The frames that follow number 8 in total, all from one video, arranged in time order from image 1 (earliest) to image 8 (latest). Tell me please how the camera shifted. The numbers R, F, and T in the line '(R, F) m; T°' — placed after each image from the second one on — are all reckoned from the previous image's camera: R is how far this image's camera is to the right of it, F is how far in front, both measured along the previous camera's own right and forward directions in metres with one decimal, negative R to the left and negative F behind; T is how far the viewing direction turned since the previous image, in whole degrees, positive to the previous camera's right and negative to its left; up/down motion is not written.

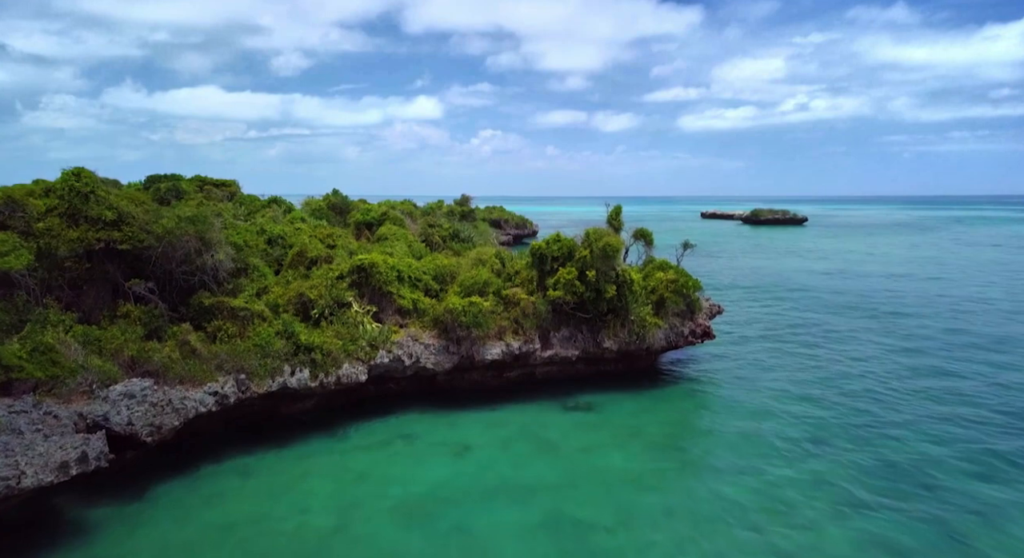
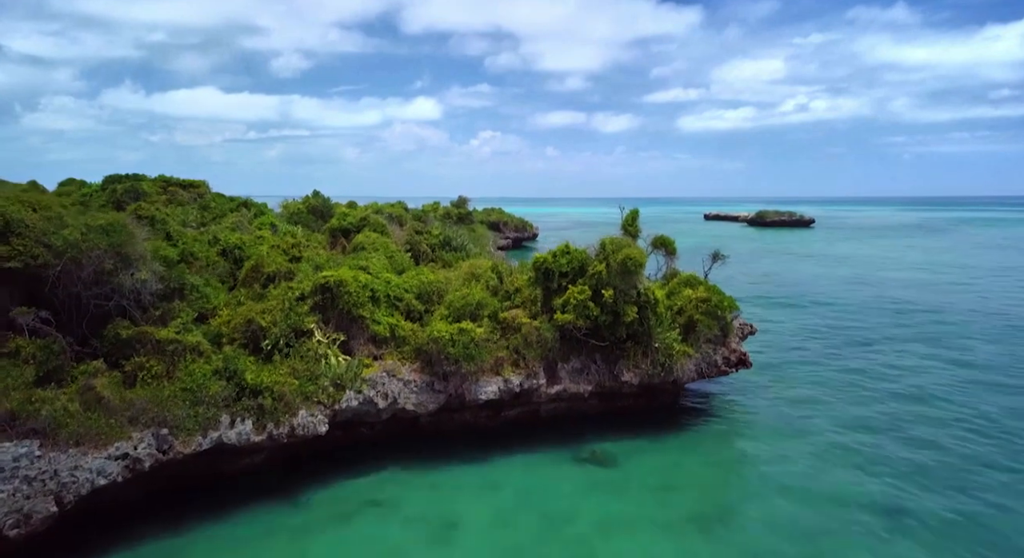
(0.0, +4.6) m; 0°
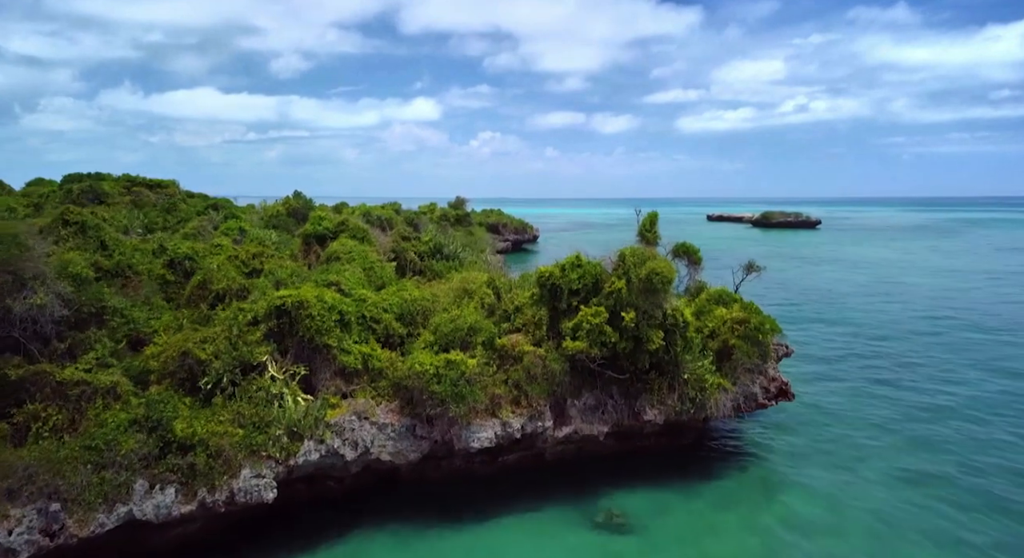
(0.0, +3.8) m; 0°
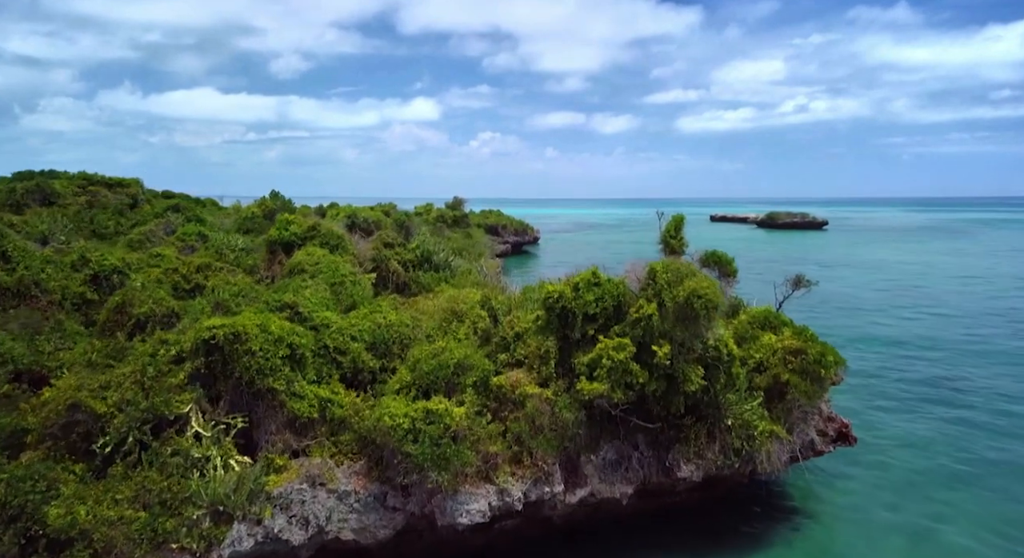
(0.0, +3.8) m; 0°
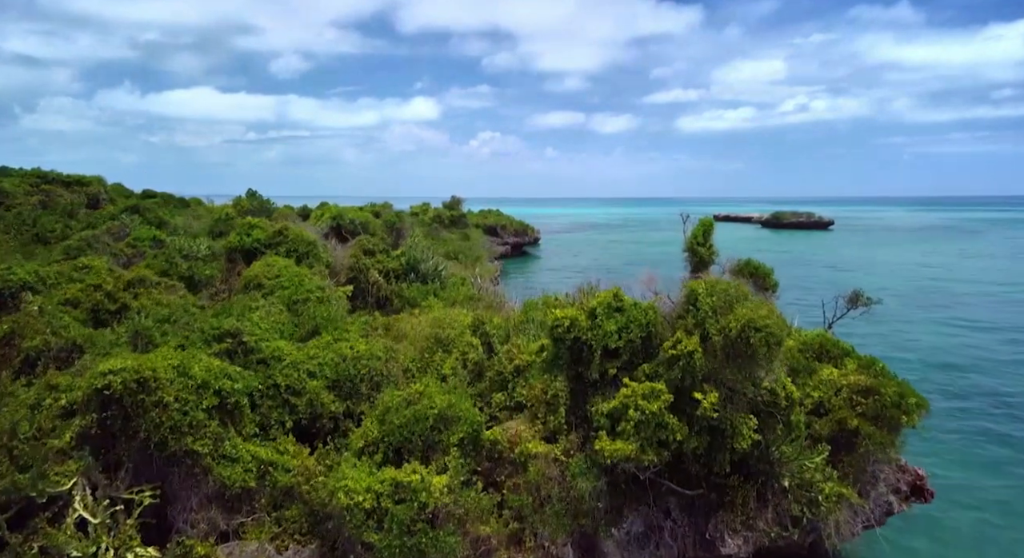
(0.0, +3.2) m; 0°
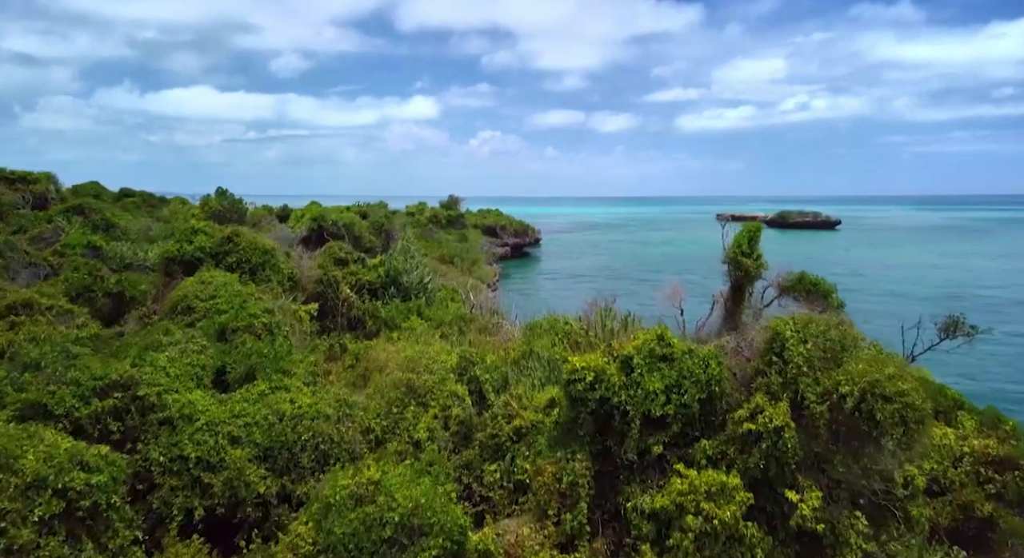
(0.0, +3.4) m; 0°
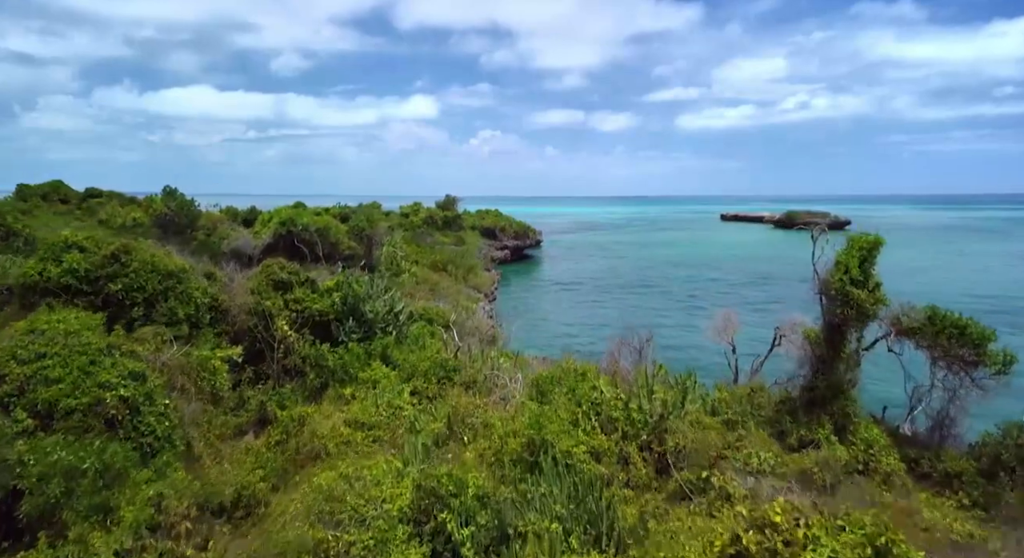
(0.0, +4.6) m; 0°
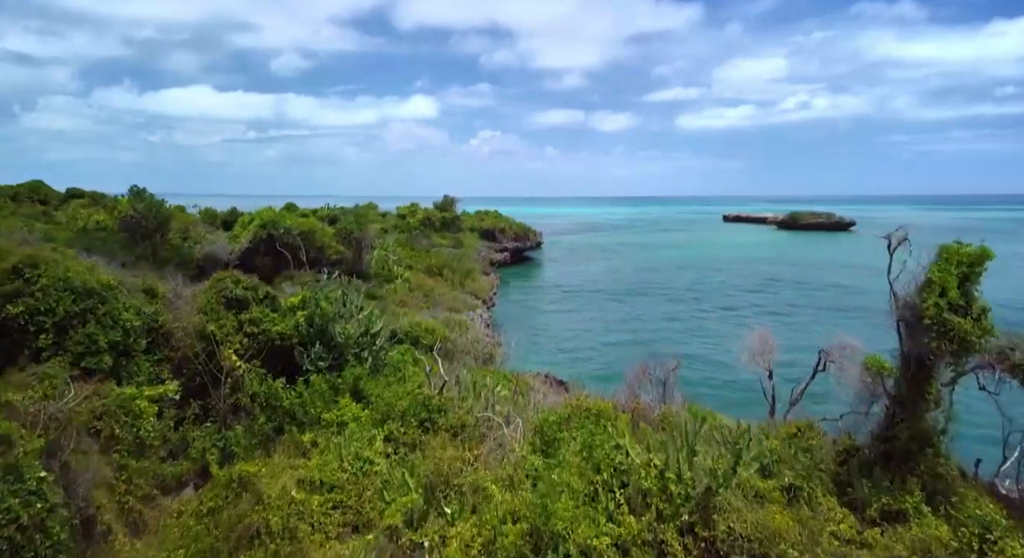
(0.0, +2.2) m; 0°
